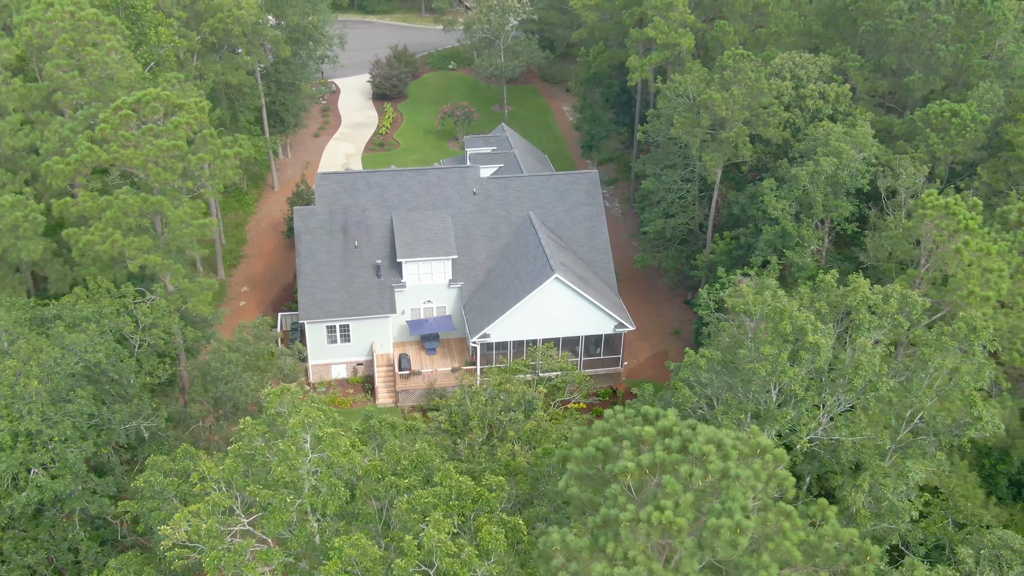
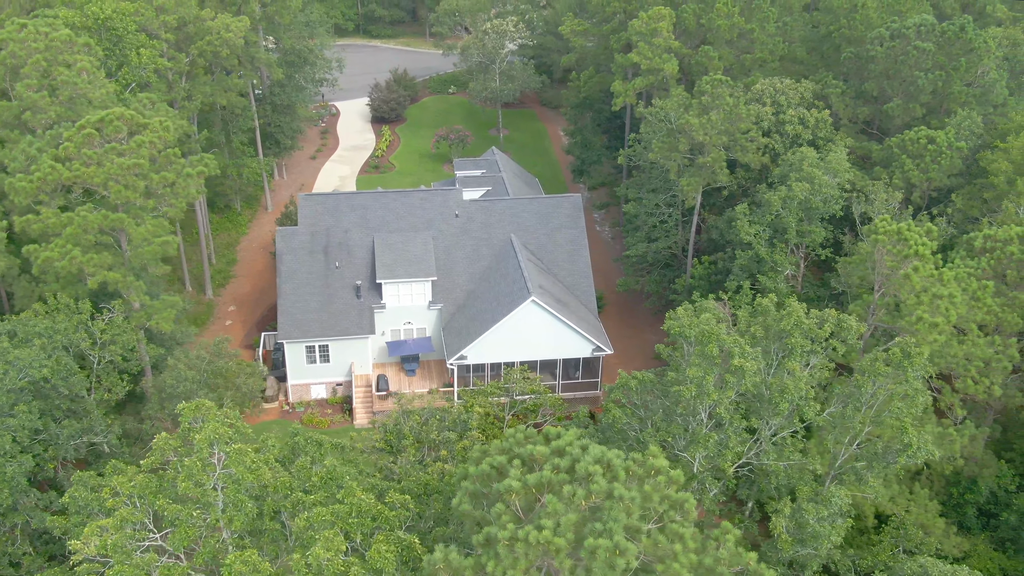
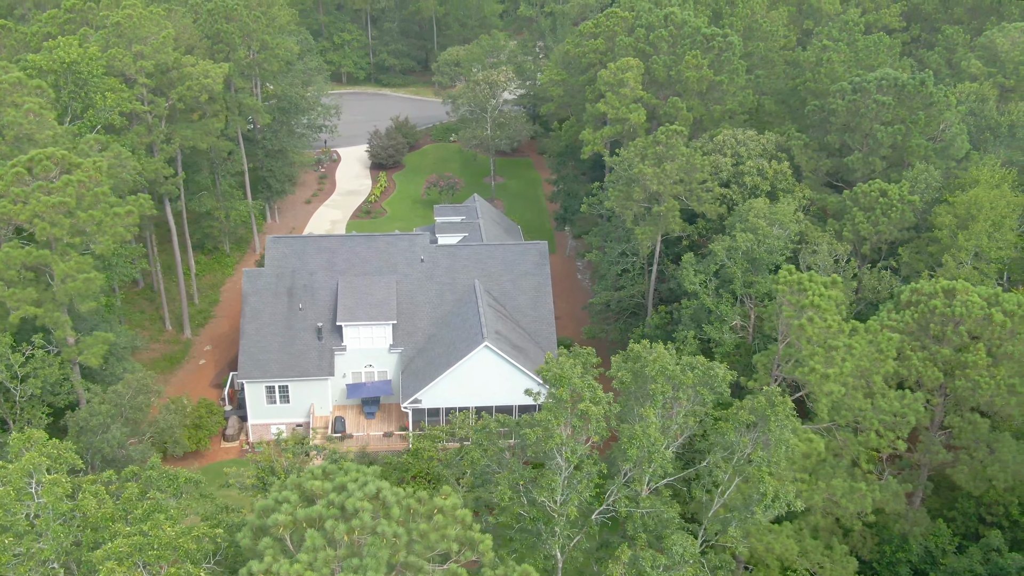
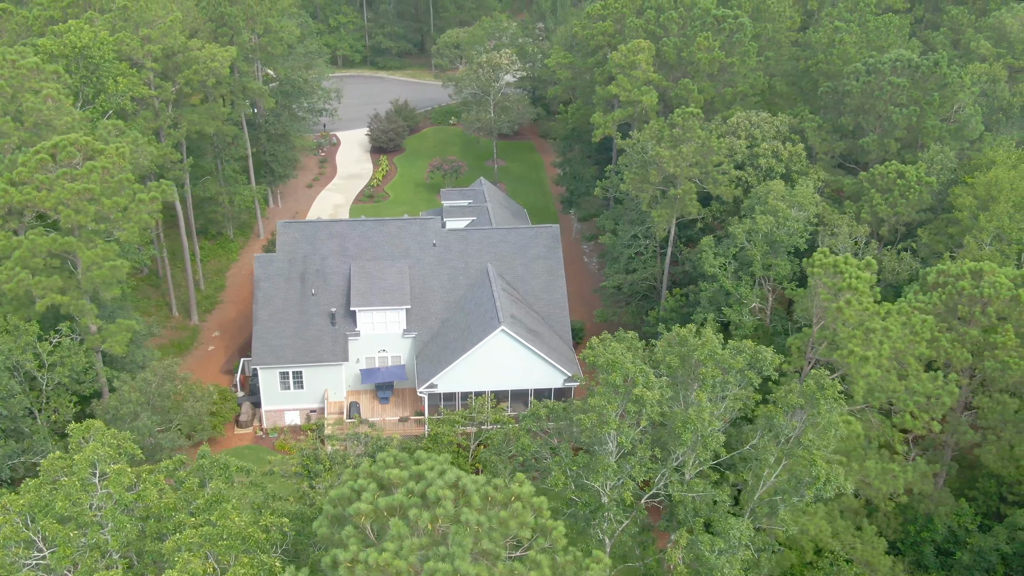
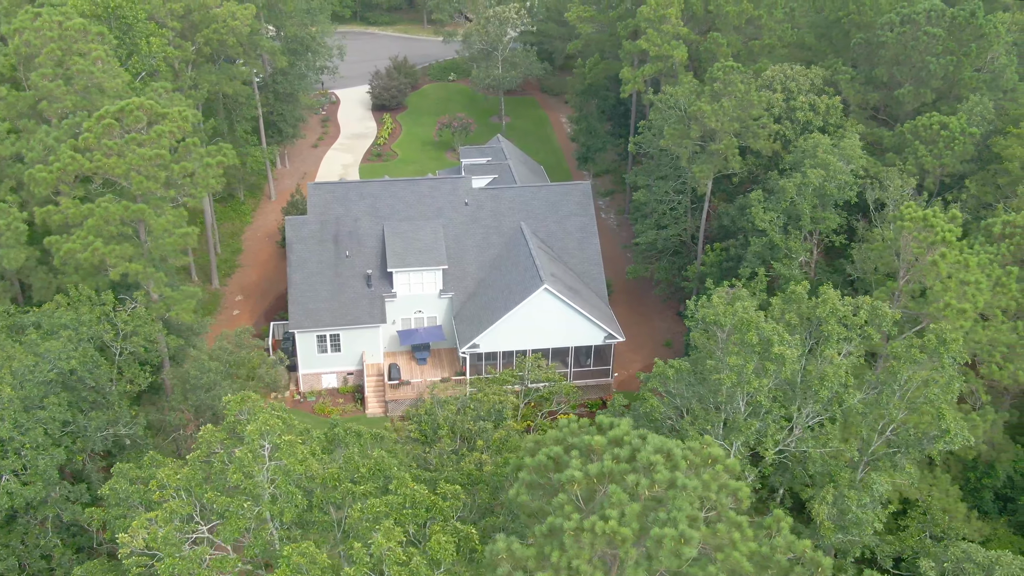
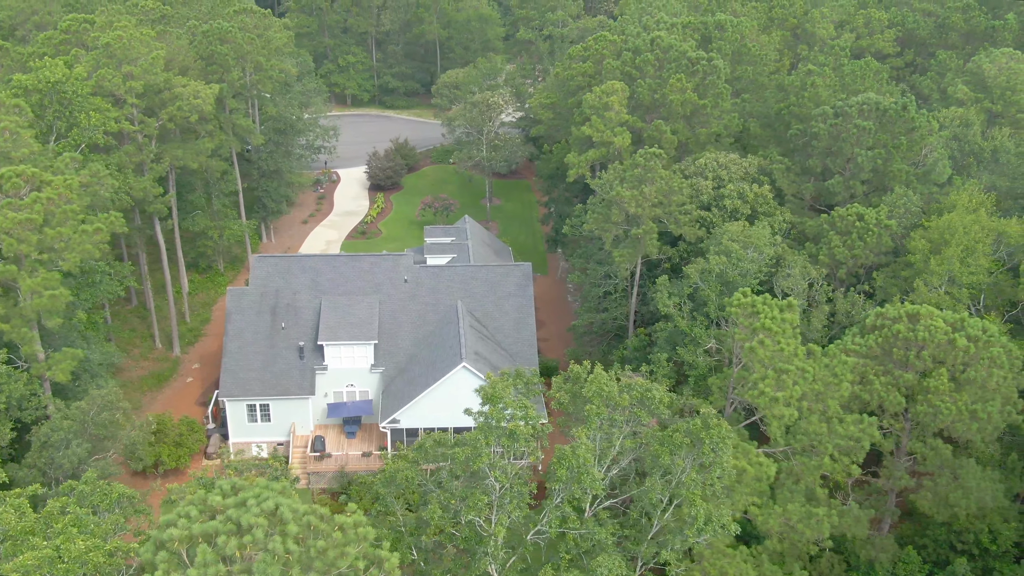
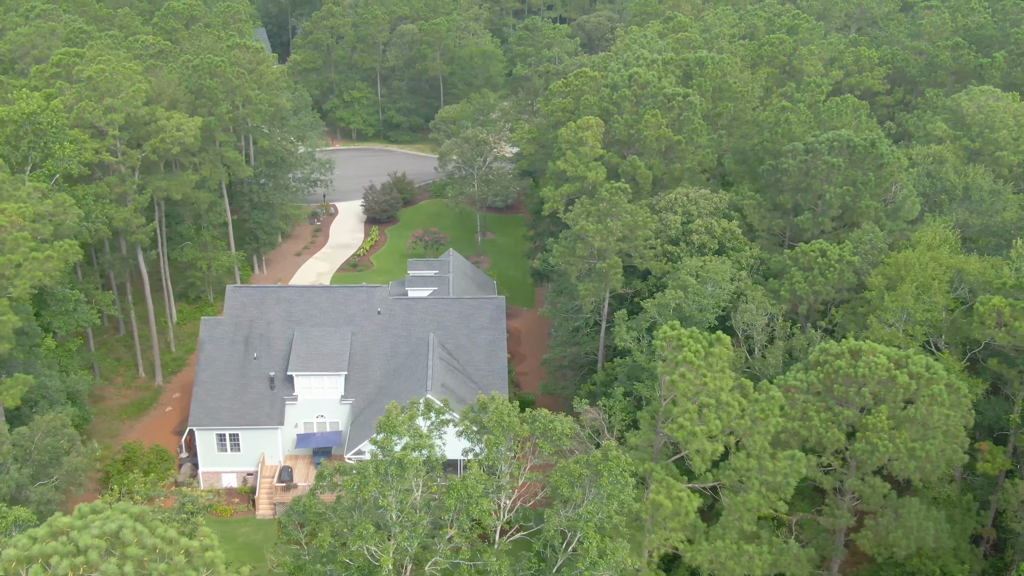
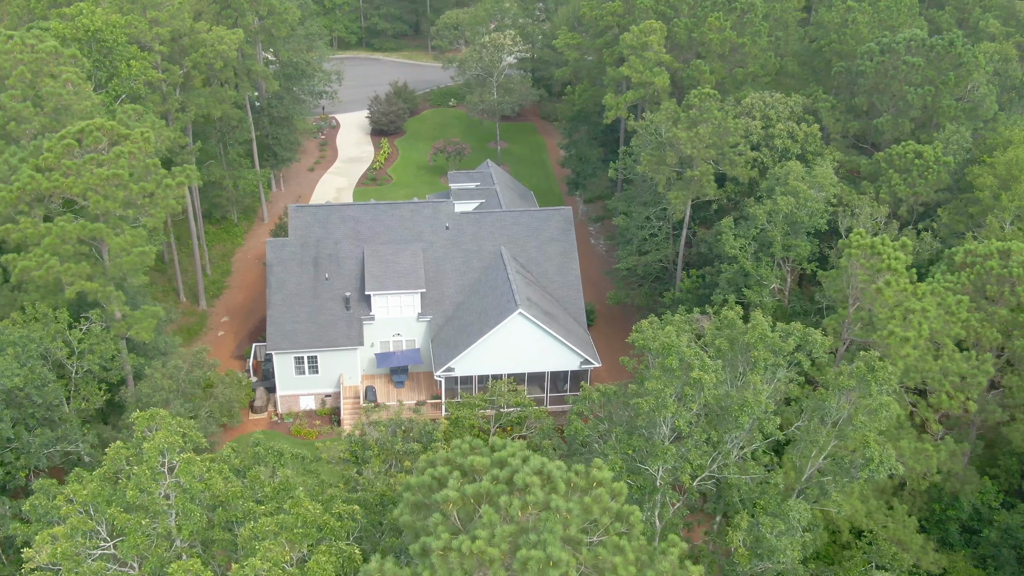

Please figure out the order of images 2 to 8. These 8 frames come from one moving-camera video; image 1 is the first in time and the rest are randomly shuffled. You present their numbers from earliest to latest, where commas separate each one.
5, 2, 8, 4, 3, 6, 7
